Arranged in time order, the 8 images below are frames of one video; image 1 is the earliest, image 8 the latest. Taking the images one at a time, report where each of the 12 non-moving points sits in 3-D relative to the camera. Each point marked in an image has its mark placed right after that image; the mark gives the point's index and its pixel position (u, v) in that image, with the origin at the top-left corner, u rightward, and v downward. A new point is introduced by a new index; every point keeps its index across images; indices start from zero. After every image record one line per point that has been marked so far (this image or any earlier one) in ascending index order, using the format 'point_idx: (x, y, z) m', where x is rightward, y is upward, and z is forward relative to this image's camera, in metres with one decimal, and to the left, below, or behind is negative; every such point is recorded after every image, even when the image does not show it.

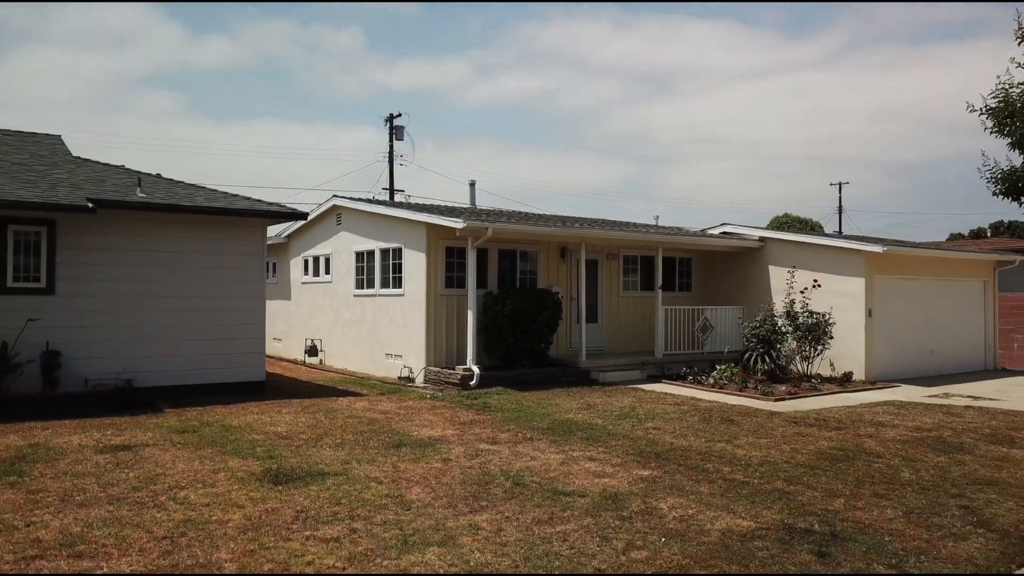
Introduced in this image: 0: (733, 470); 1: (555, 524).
0: (+1.4, -1.2, +7.1) m
1: (+0.2, -1.1, +5.3) m
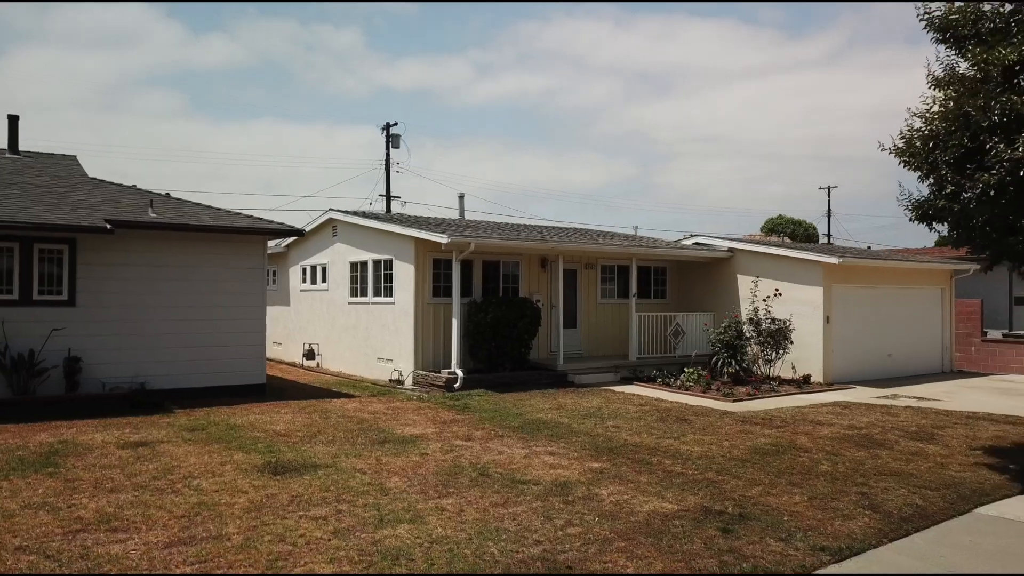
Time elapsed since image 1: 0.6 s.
0: (+1.2, -1.3, +8.1) m
1: (0.0, -1.3, +6.3) m
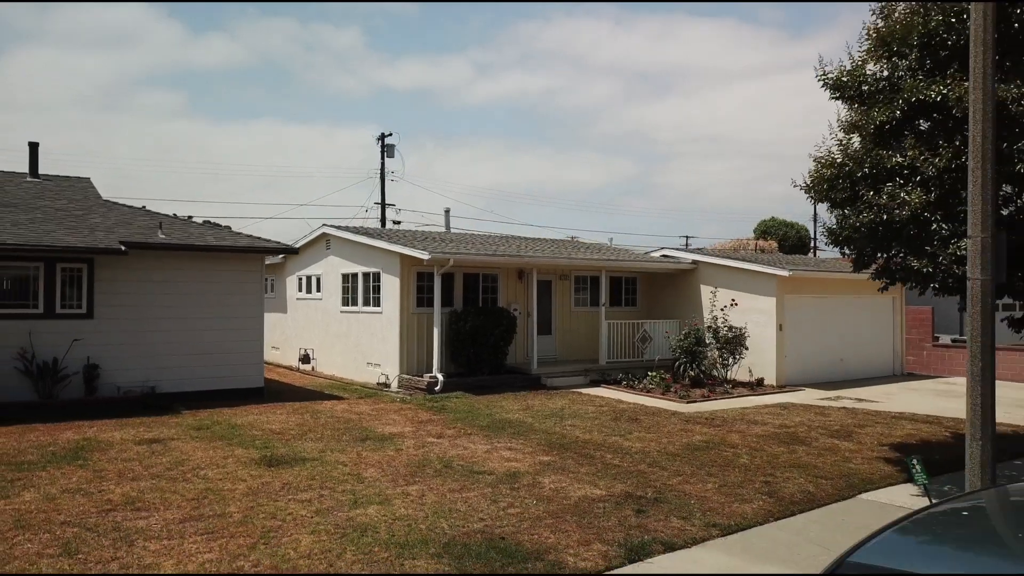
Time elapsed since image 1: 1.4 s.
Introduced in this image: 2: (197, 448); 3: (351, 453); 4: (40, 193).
0: (+0.9, -1.4, +9.4) m
1: (-0.3, -1.4, +7.6) m
2: (-2.7, -1.3, +9.3) m
3: (-1.3, -1.4, +9.0) m
4: (-5.9, +1.2, +13.7) m
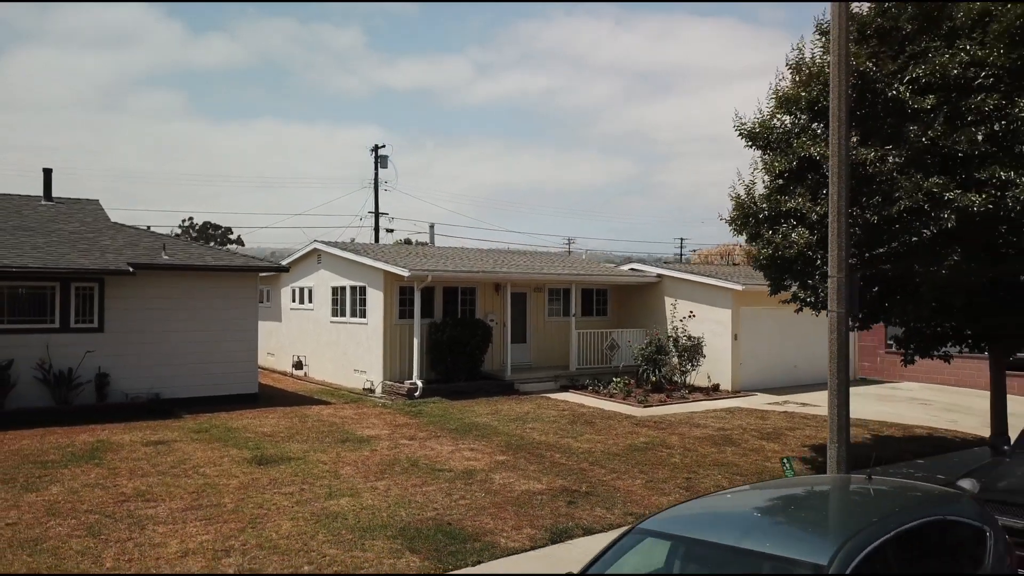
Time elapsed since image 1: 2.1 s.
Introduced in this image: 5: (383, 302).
0: (+0.5, -1.6, +10.7) m
1: (-0.7, -1.6, +9.0) m
2: (-3.0, -1.5, +10.6) m
3: (-1.7, -1.6, +10.4) m
4: (-6.2, +1.0, +15.0) m
5: (-1.9, -0.2, +16.2) m
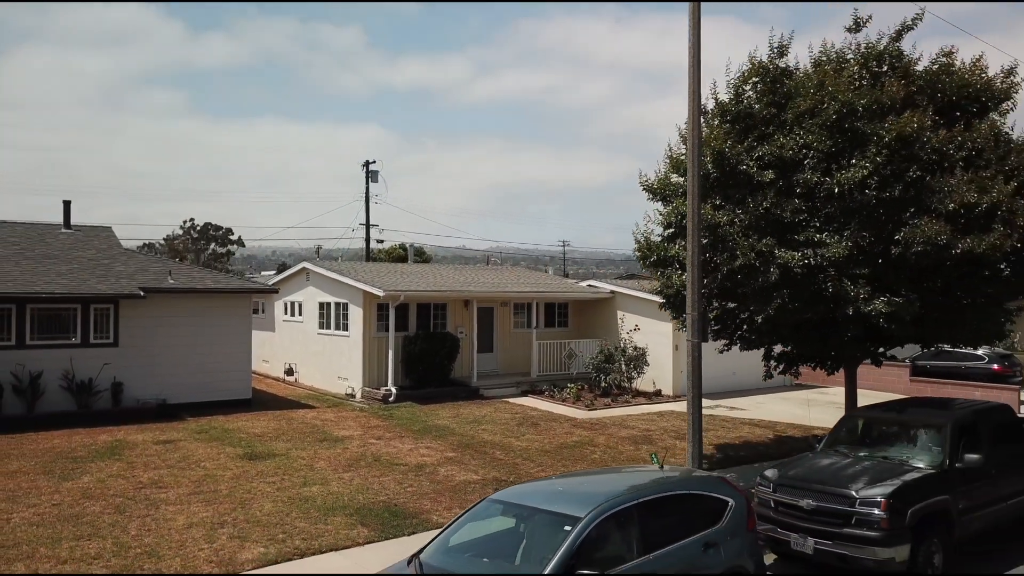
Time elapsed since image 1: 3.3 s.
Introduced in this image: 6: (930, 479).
0: (-0.1, -1.9, +12.9) m
1: (-1.3, -1.9, +11.1) m
2: (-3.6, -1.8, +12.8) m
3: (-2.3, -1.9, +12.5) m
4: (-6.8, +0.7, +17.2) m
5: (-2.5, -0.5, +18.4) m
6: (+2.9, -1.3, +7.8) m
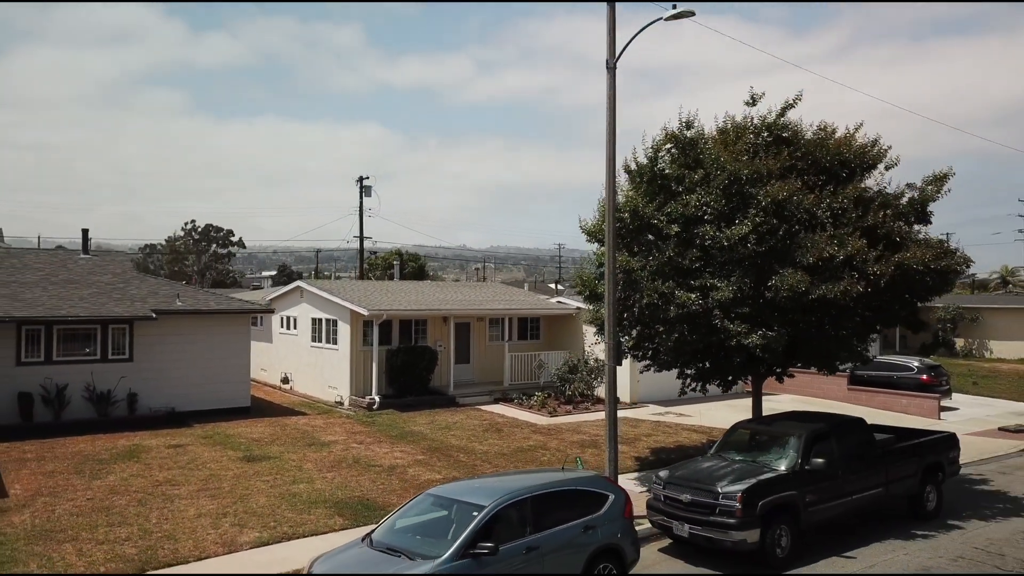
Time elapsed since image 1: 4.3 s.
0: (-0.6, -2.3, +15.0) m
1: (-1.8, -2.3, +13.2) m
2: (-4.2, -2.2, +14.9) m
3: (-2.8, -2.2, +14.6) m
4: (-7.4, +0.3, +19.3) m
5: (-3.0, -0.8, +20.5) m
6: (+2.4, -1.7, +9.9) m
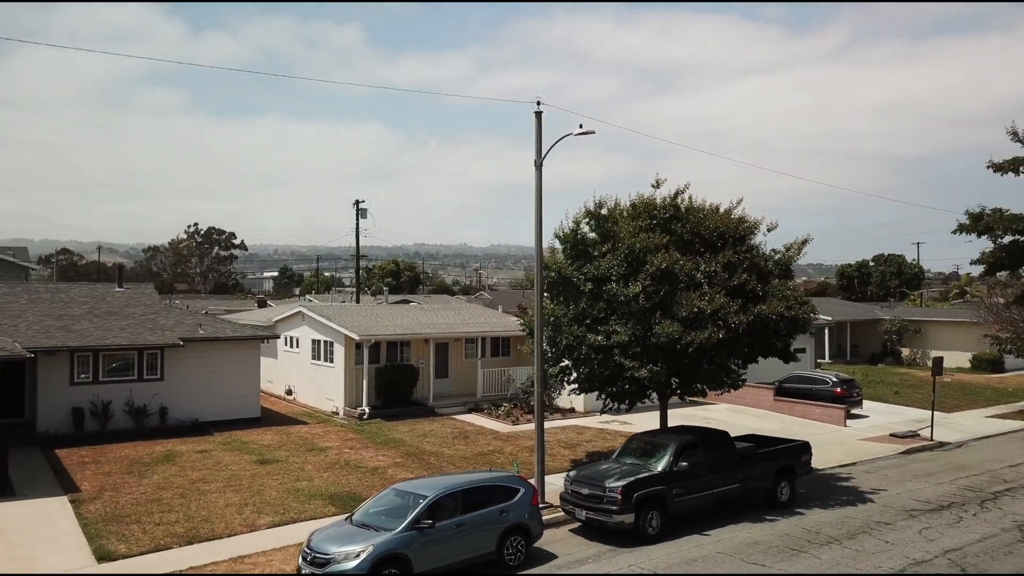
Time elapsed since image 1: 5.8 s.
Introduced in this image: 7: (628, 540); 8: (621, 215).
0: (-1.3, -2.9, +18.6) m
1: (-2.5, -2.9, +16.9) m
2: (-4.8, -2.8, +18.5) m
3: (-3.5, -2.8, +18.3) m
4: (-8.0, -0.3, +22.9) m
5: (-3.7, -1.4, +24.2) m
6: (+1.7, -2.3, +13.5) m
7: (+1.4, -3.1, +13.3) m
8: (+1.6, +1.1, +16.1) m
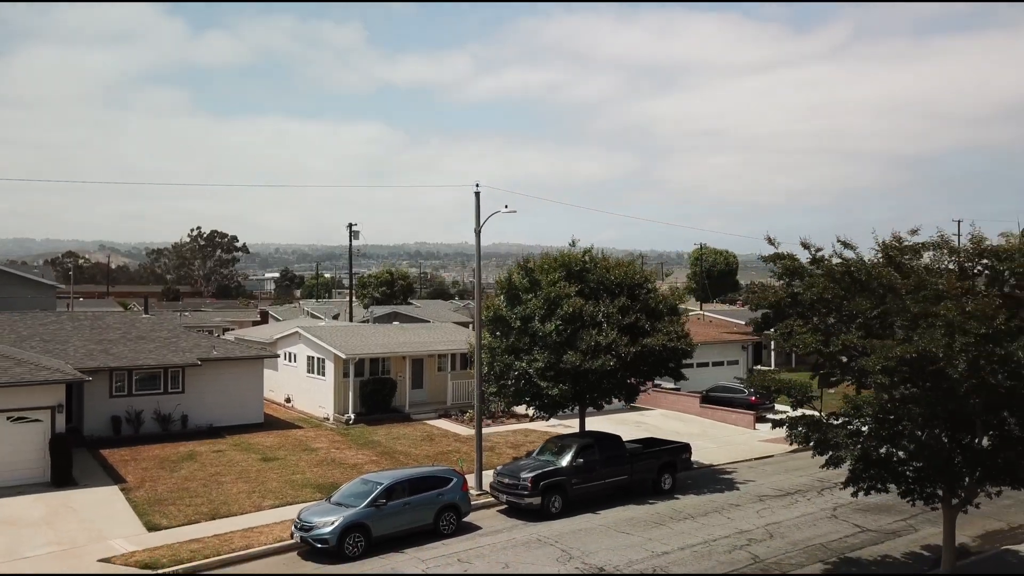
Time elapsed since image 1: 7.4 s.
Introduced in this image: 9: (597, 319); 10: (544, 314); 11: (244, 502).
0: (-2.3, -3.6, +23.2) m
1: (-3.5, -3.6, +21.5) m
2: (-5.8, -3.5, +23.2) m
3: (-4.5, -3.5, +22.9) m
4: (-9.0, -1.0, +27.6) m
5: (-4.7, -2.1, +28.8) m
6: (+0.8, -3.0, +18.1) m
7: (+0.4, -3.7, +18.0) m
8: (+0.6, +0.4, +20.7) m
9: (+1.5, -0.5, +19.6) m
10: (+0.6, -0.4, +19.9) m
11: (-4.5, -3.6, +18.6) m
